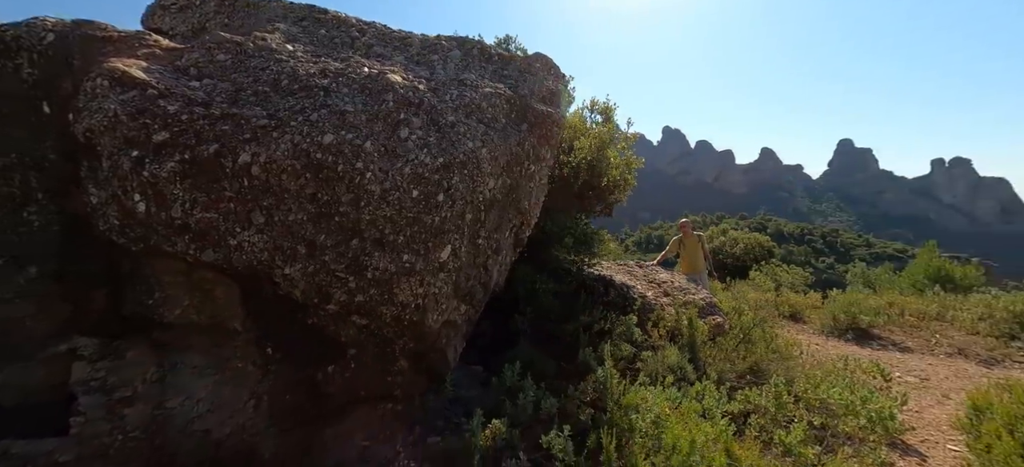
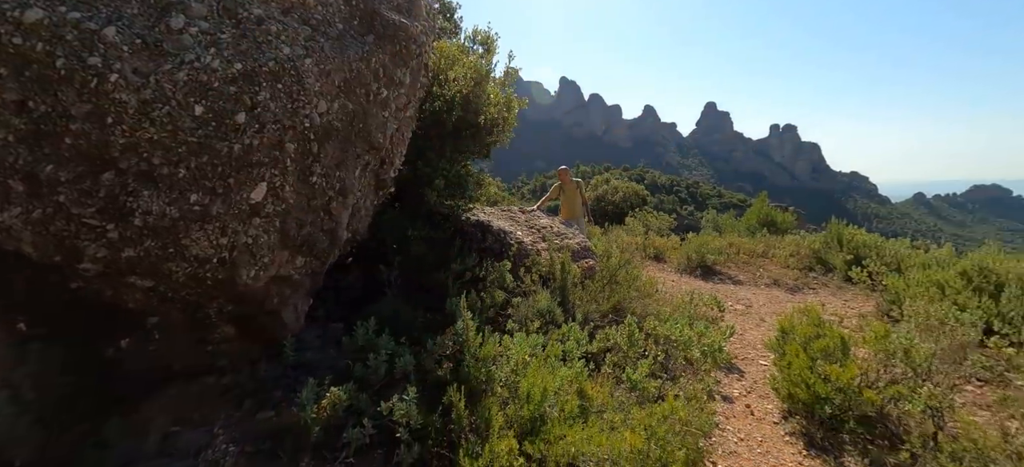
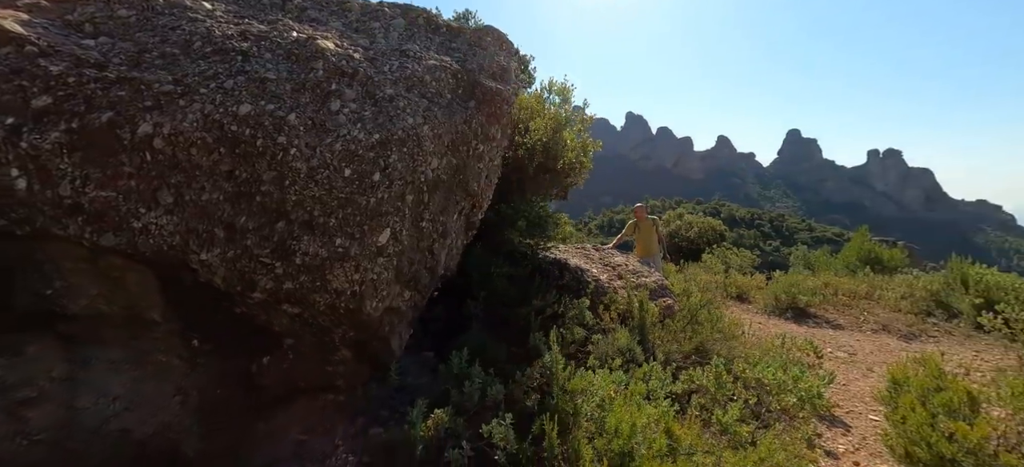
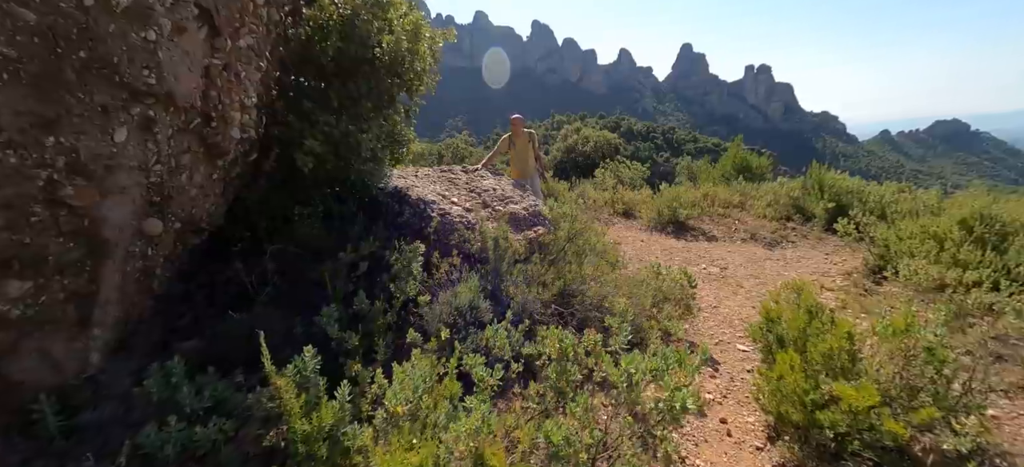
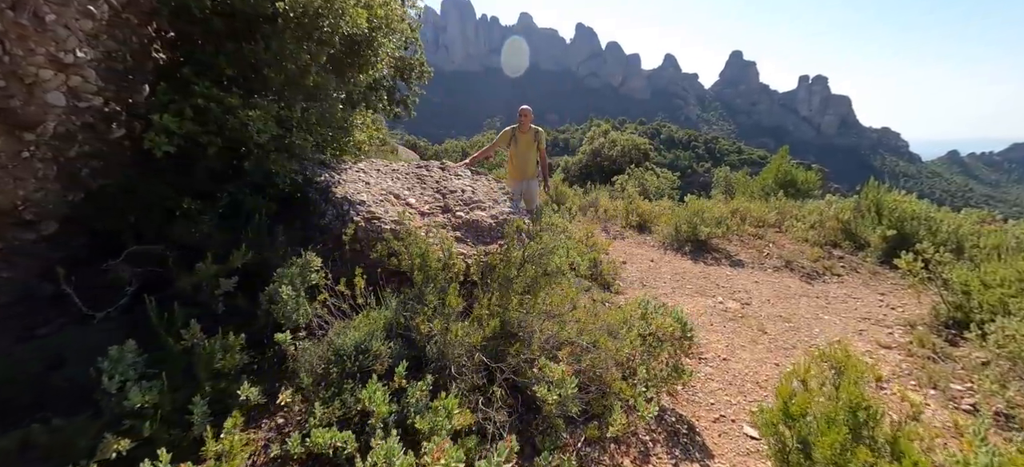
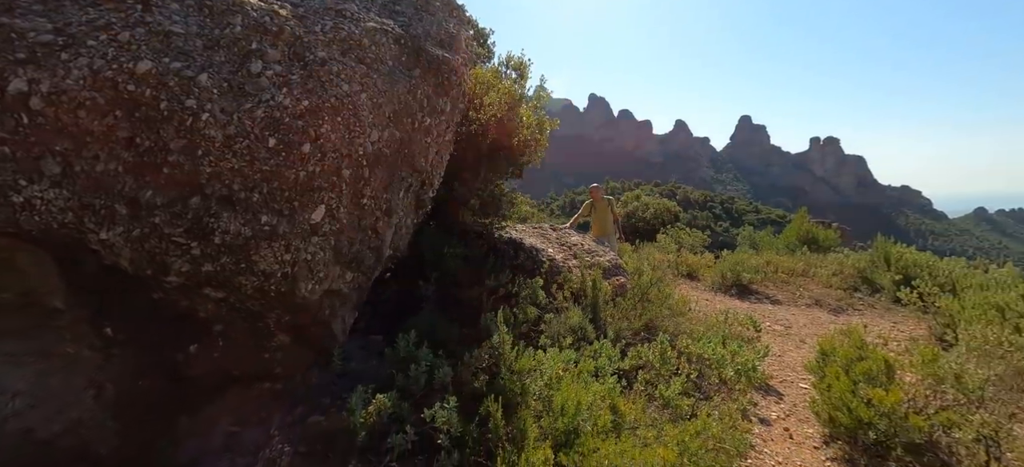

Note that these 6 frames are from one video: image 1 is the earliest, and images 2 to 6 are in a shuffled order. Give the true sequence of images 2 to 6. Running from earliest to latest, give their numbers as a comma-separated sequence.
3, 6, 2, 4, 5
